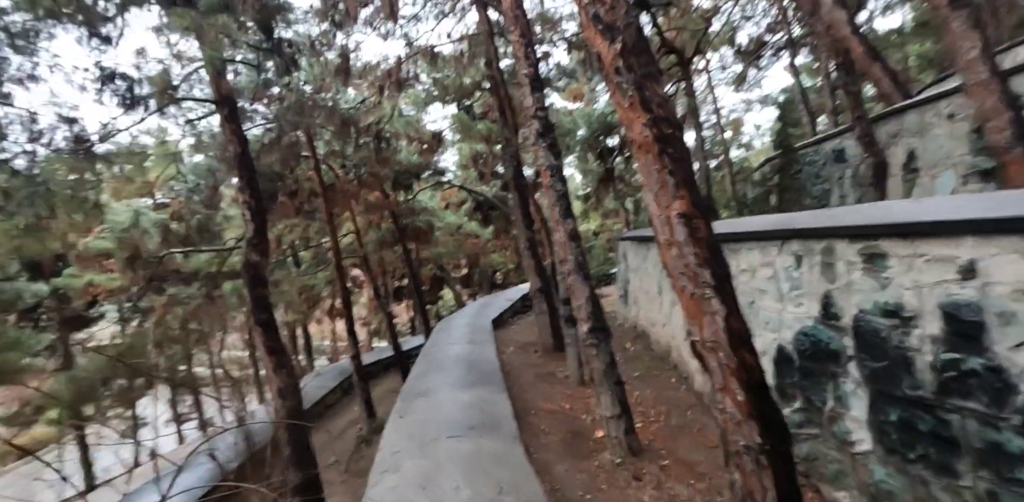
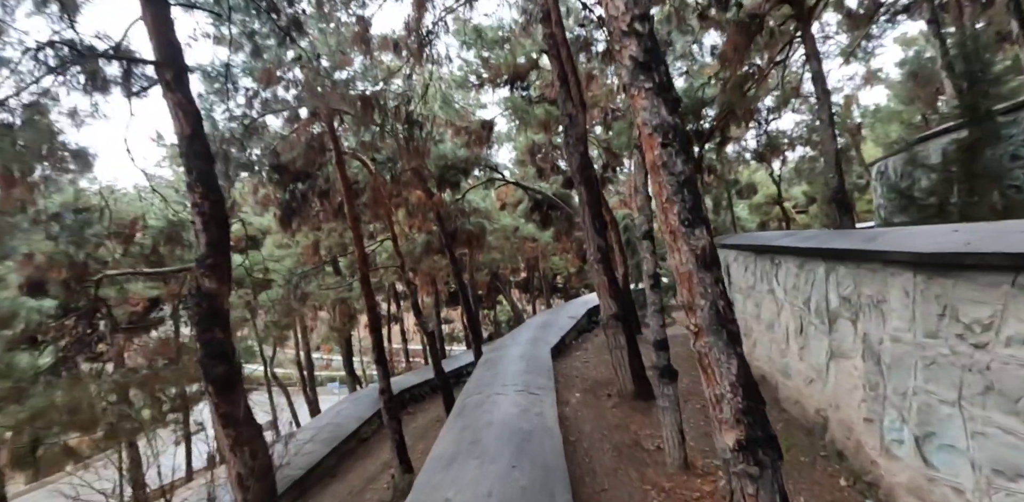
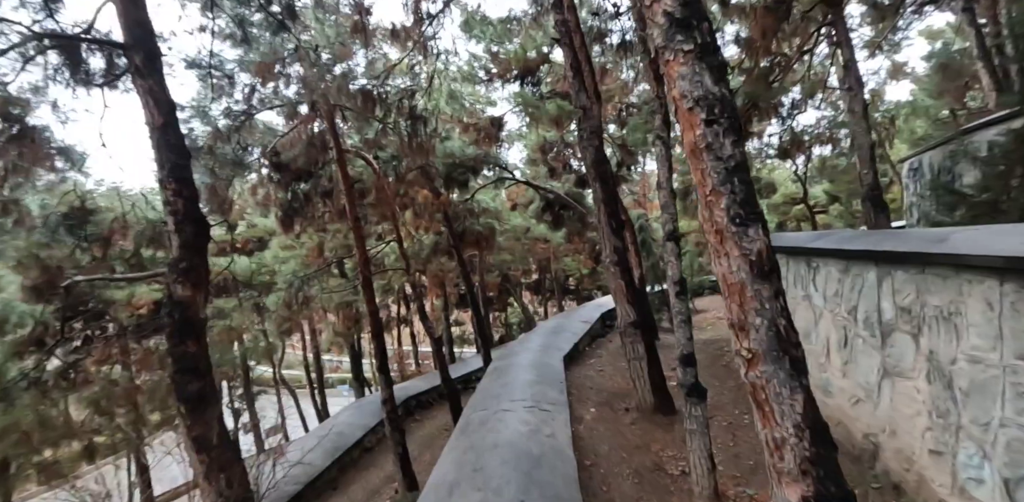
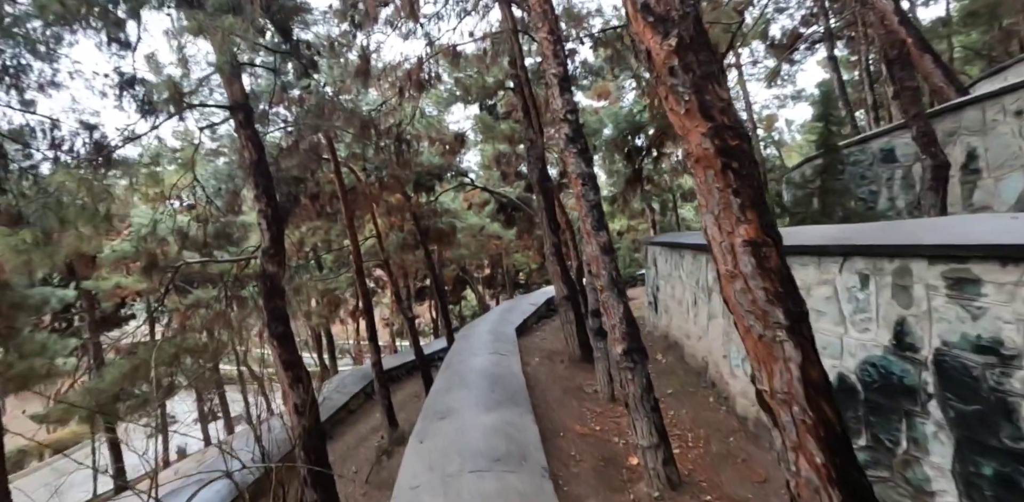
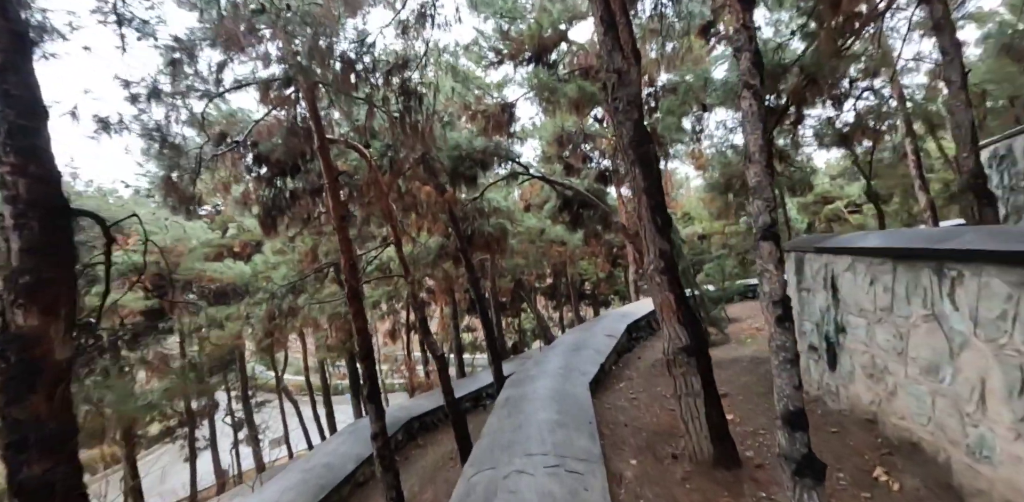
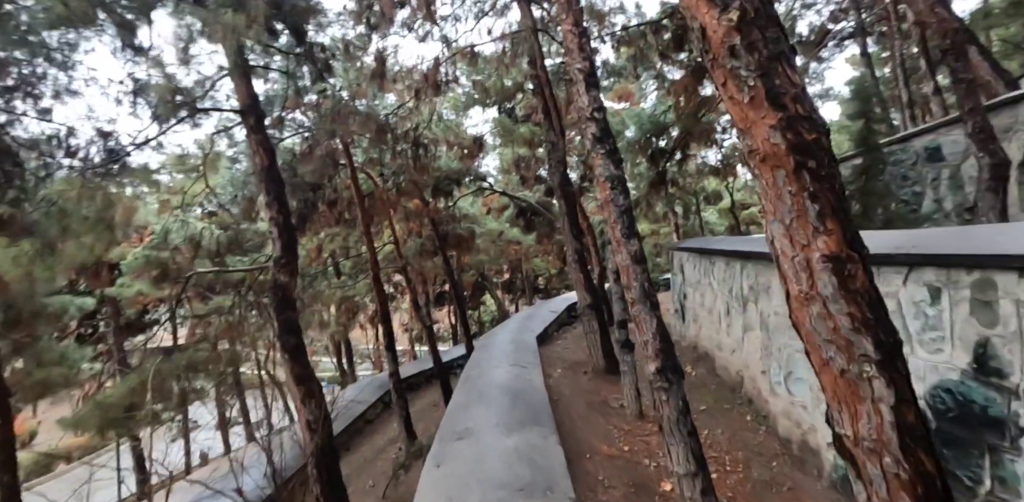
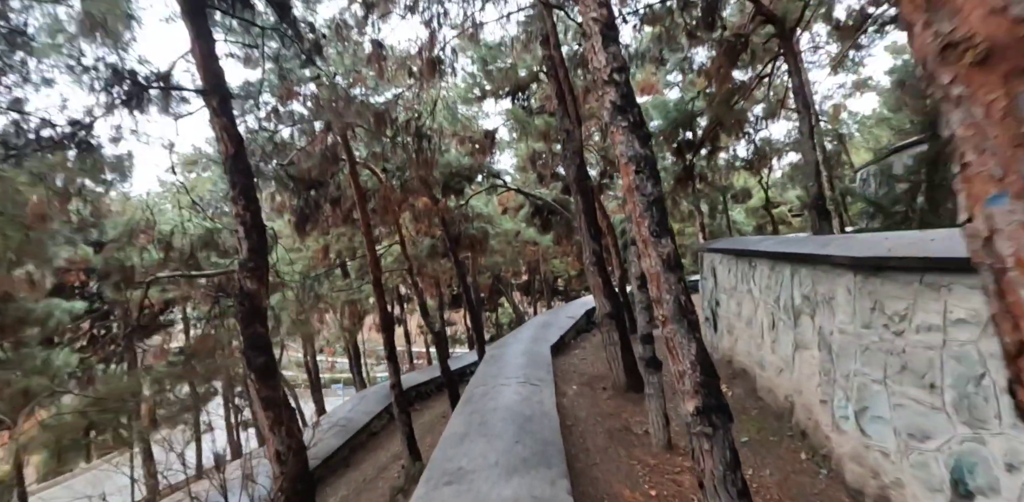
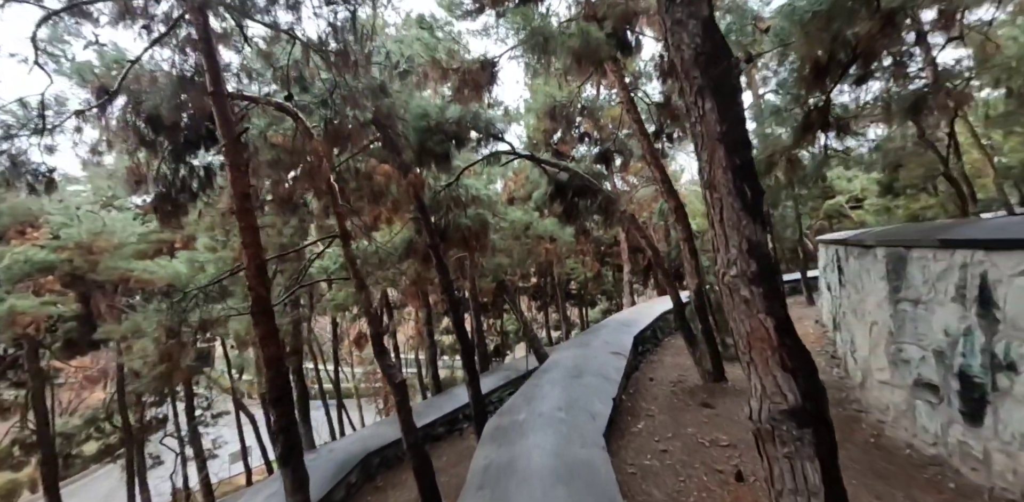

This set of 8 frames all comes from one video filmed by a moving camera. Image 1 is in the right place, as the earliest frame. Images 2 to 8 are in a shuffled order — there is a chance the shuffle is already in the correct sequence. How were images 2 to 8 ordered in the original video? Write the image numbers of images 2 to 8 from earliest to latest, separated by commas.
4, 6, 7, 2, 3, 5, 8
